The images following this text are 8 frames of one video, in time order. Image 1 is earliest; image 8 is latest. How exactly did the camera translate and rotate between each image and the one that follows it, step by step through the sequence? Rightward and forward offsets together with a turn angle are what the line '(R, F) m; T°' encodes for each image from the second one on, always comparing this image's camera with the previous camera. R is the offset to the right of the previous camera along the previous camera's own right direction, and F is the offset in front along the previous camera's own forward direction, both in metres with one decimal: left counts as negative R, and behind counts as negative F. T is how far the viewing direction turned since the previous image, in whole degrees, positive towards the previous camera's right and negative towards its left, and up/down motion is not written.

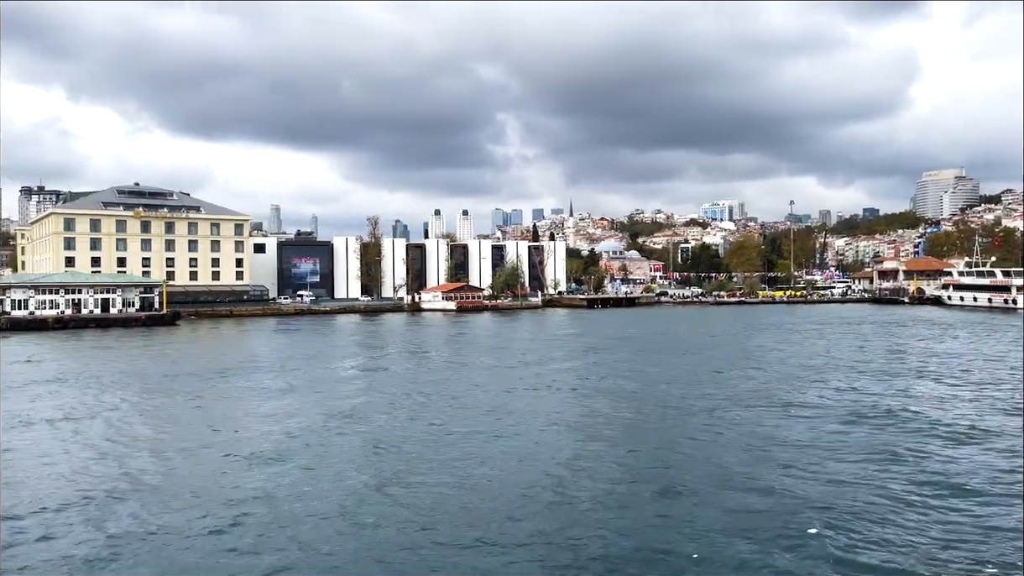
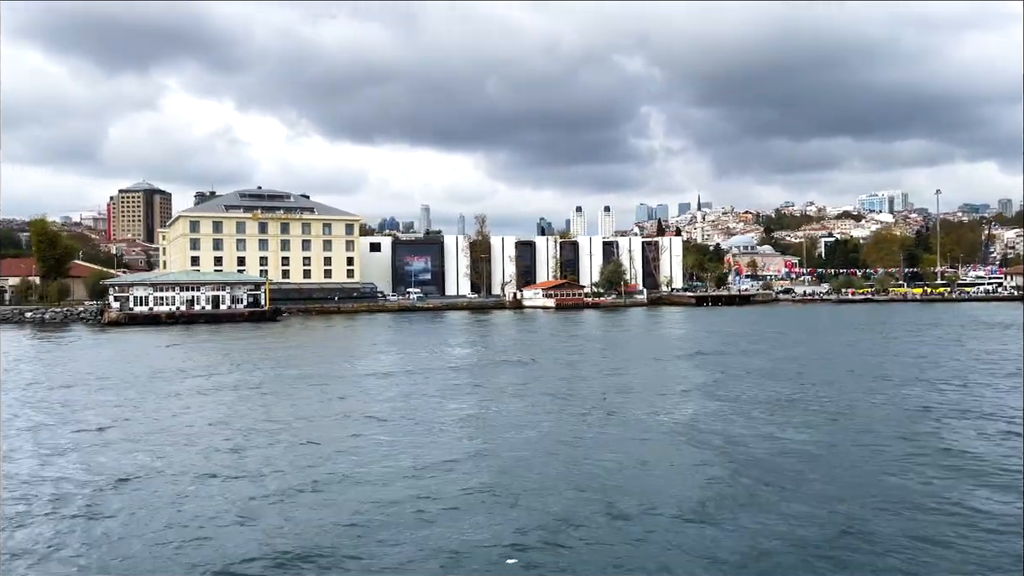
(+1.6, +0.4) m; -10°
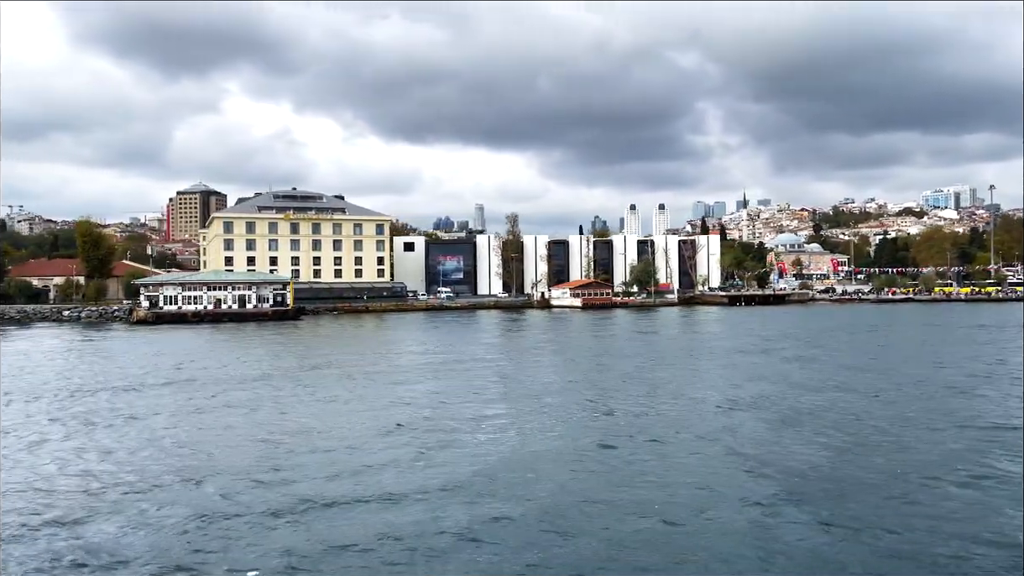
(+1.0, 0.0) m; -4°
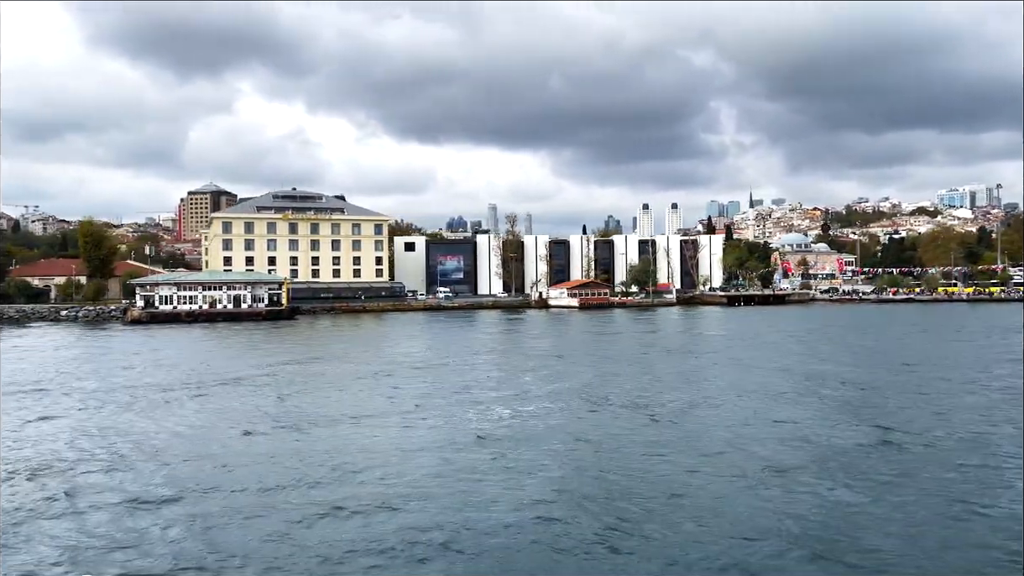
(+0.6, 0.0) m; -1°
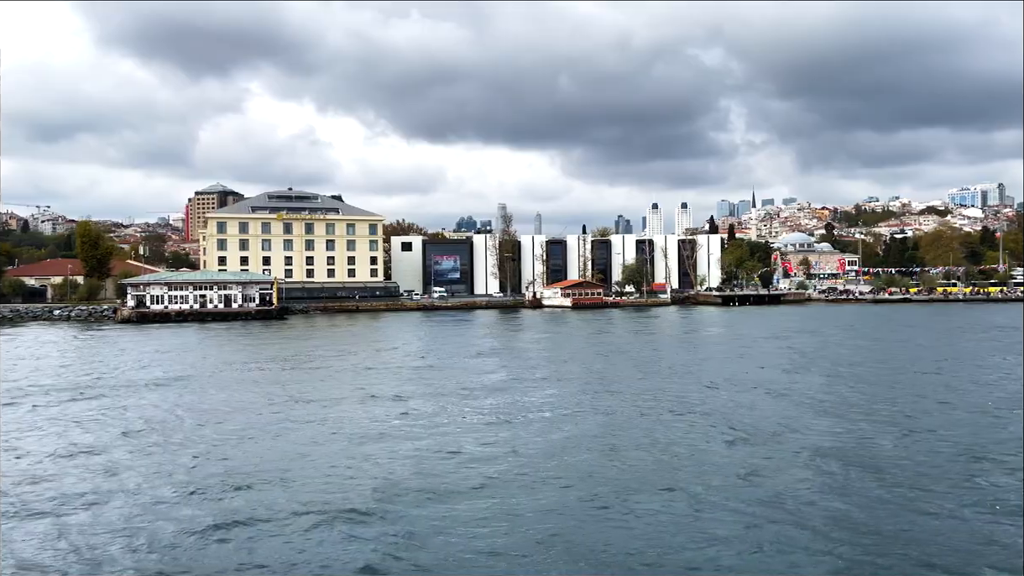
(+0.6, 0.0) m; -1°
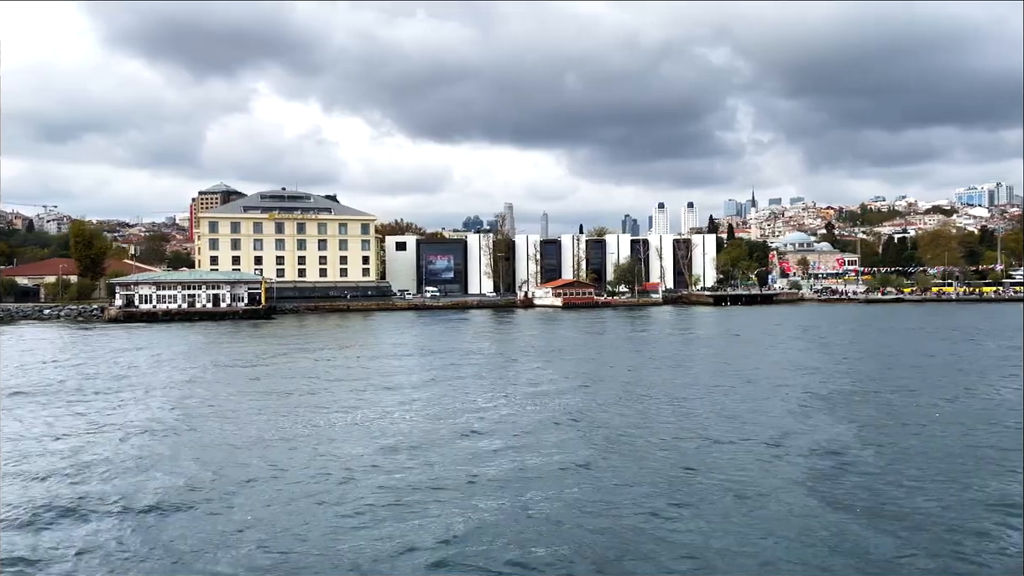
(+0.6, 0.0) m; 0°
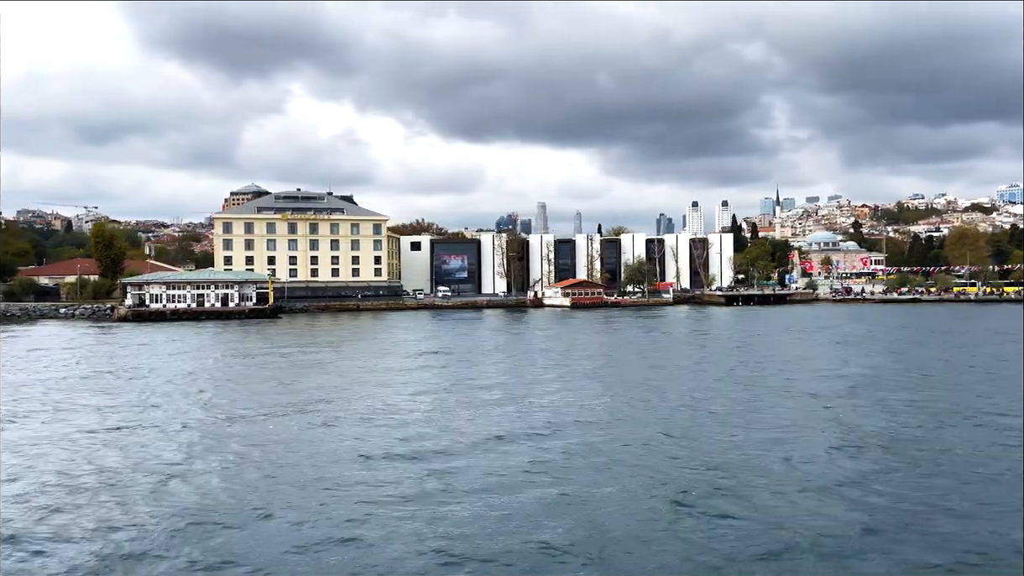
(+0.9, -0.1) m; -2°
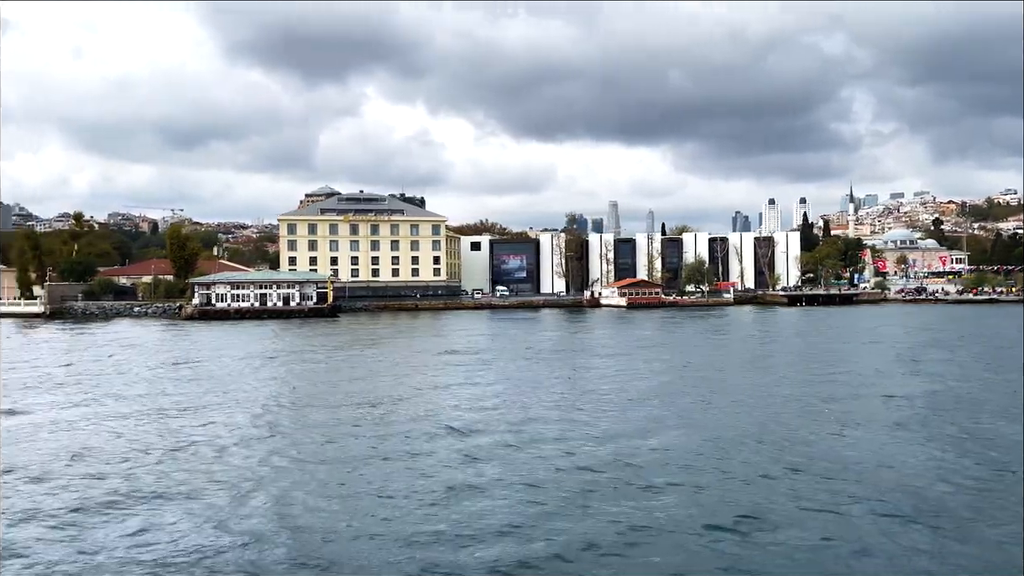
(+0.5, -0.1) m; -5°
